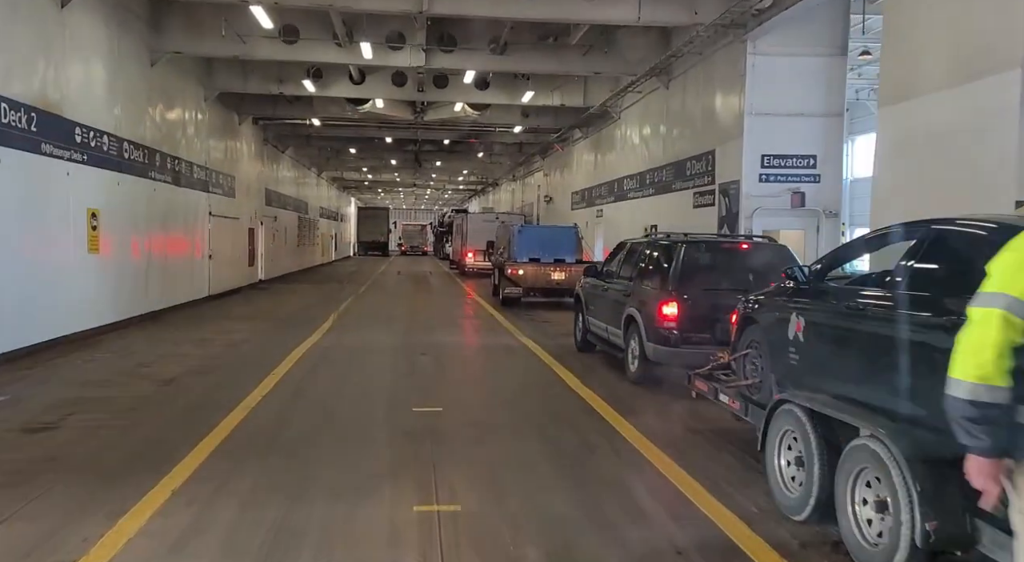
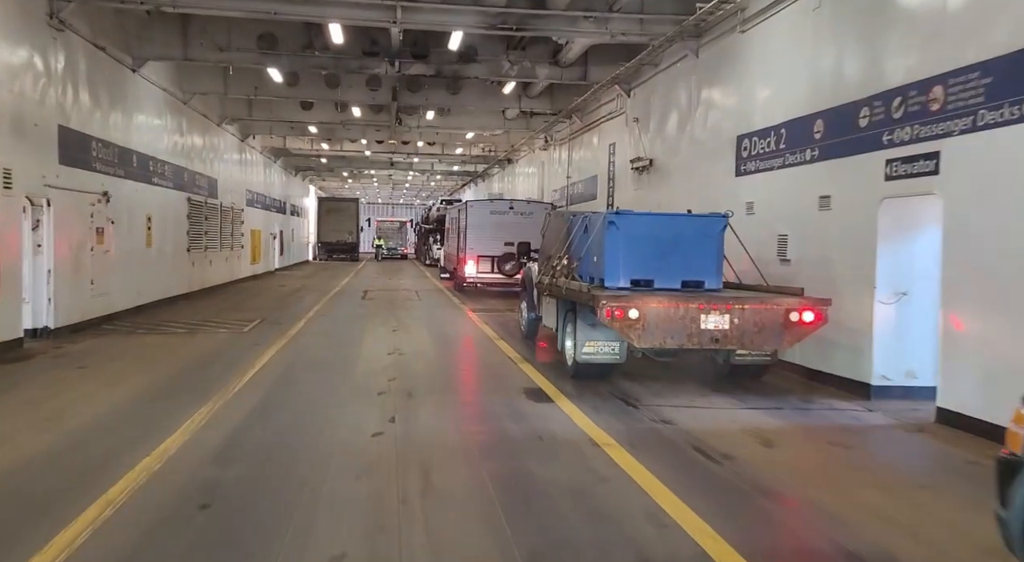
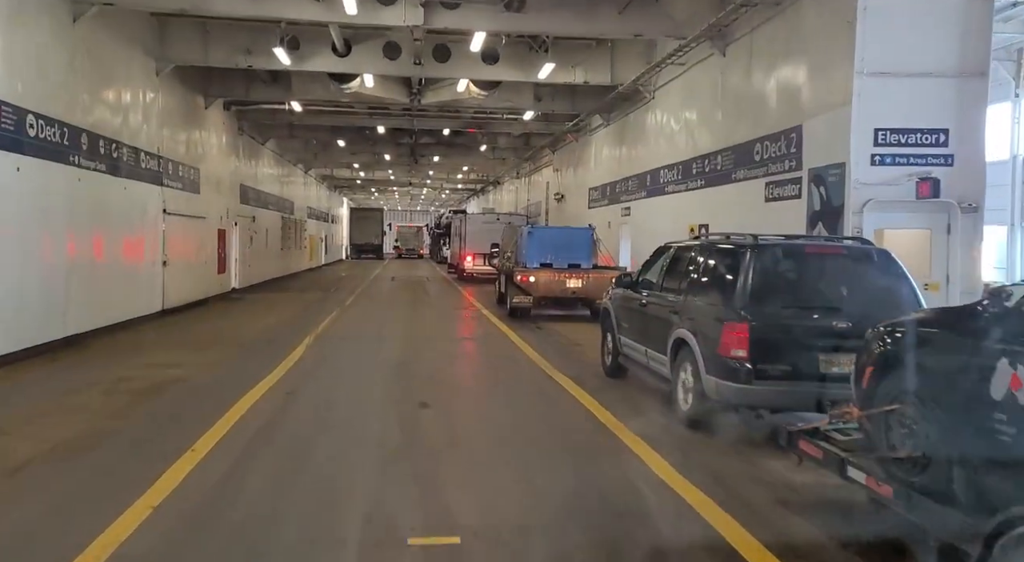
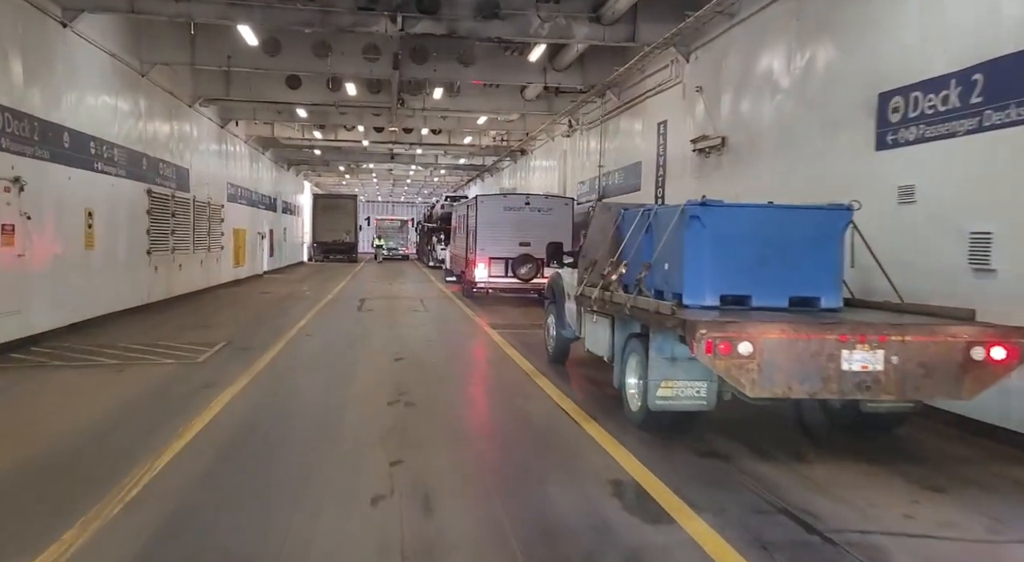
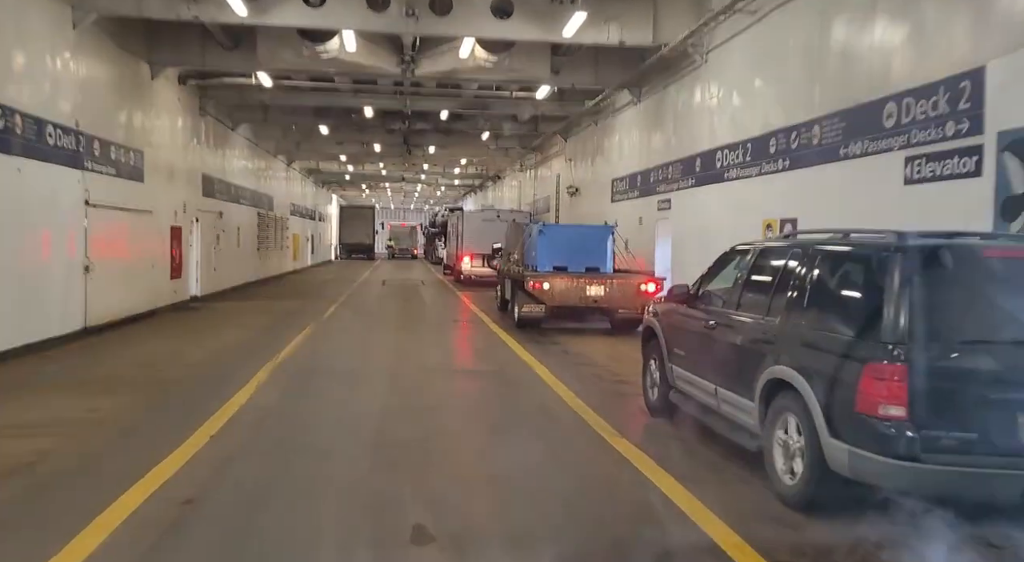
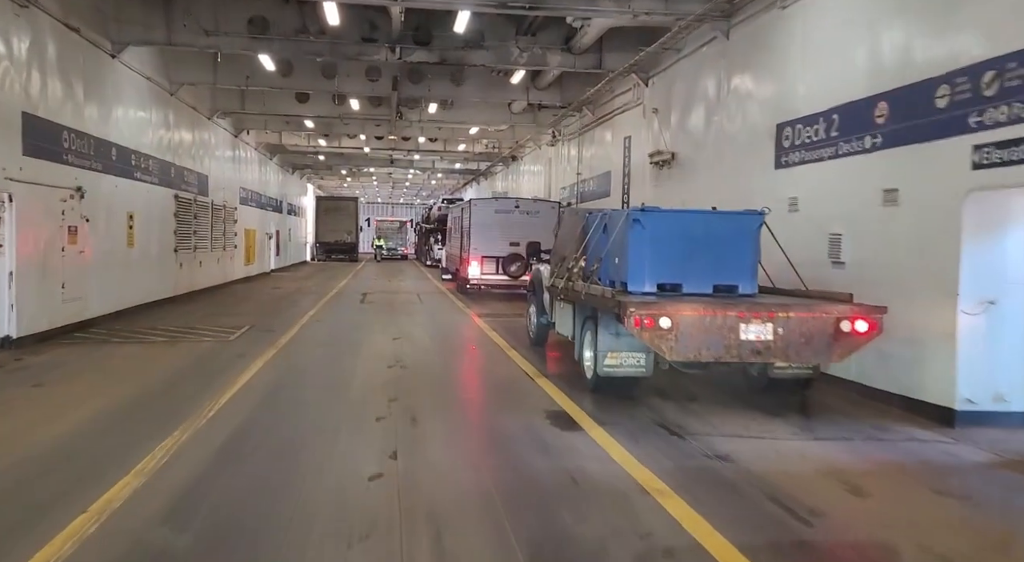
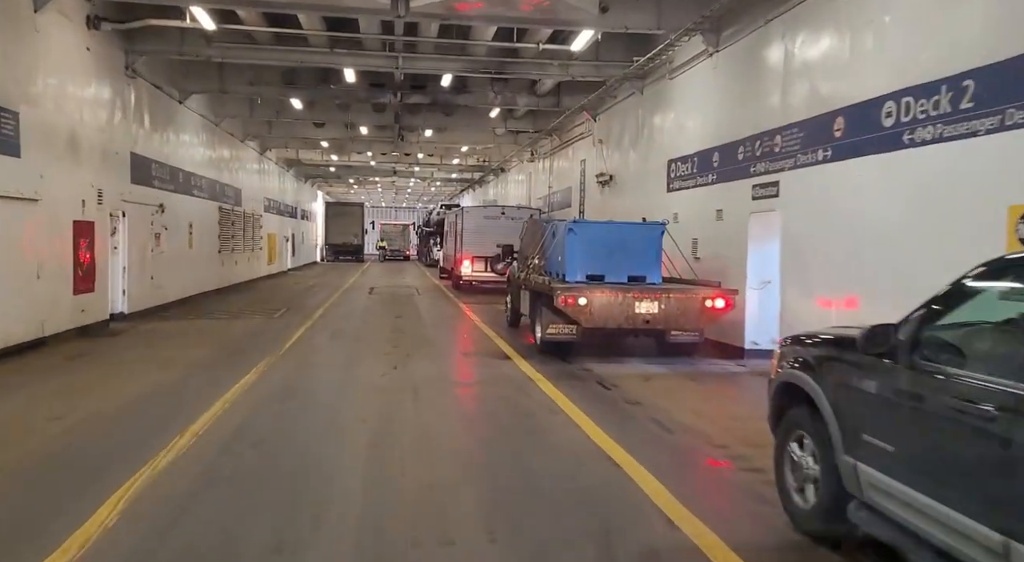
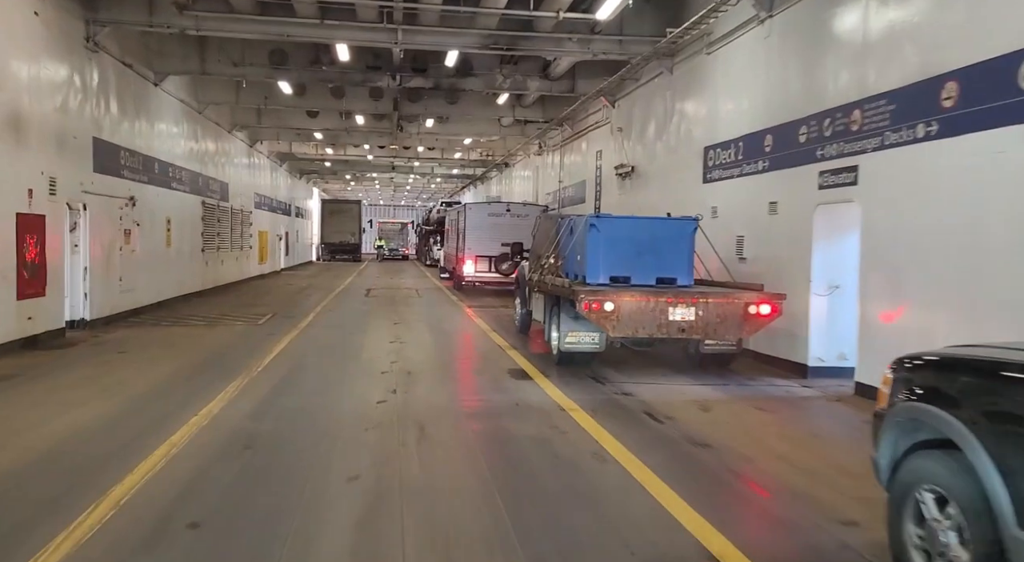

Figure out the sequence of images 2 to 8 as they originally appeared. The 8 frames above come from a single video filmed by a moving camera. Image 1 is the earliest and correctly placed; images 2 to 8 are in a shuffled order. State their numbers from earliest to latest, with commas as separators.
3, 5, 7, 8, 2, 6, 4
